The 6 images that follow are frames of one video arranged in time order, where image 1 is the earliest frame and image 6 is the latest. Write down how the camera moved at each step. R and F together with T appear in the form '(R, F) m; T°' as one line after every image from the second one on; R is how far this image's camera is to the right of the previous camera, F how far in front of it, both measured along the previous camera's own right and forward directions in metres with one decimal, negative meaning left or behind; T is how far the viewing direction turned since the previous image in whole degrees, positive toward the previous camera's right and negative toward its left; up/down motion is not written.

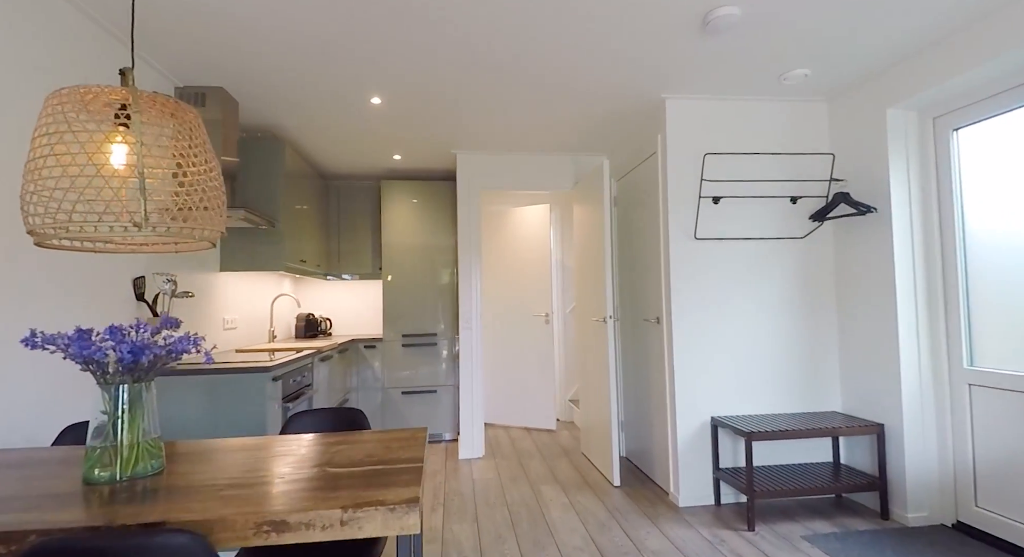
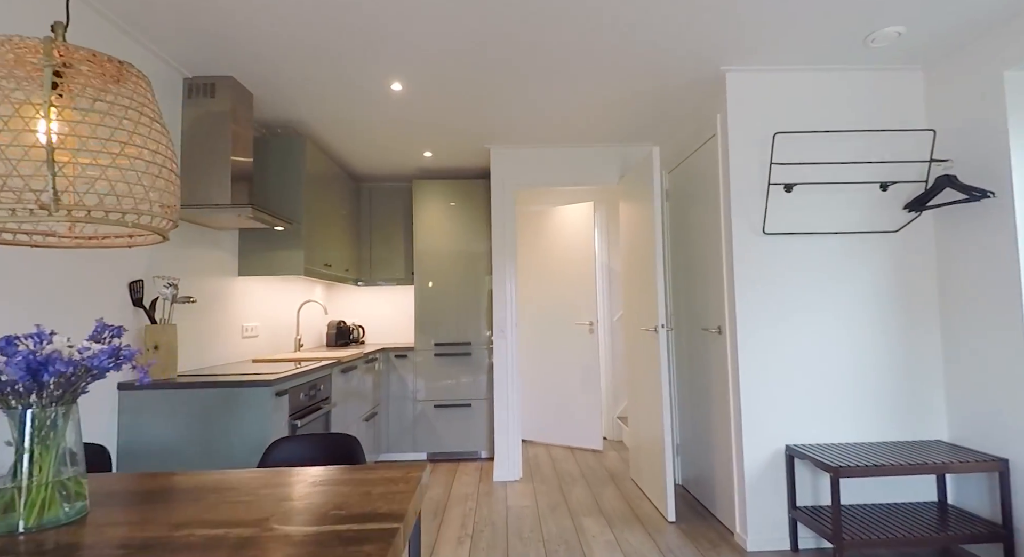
(+0.1, +0.4) m; -5°
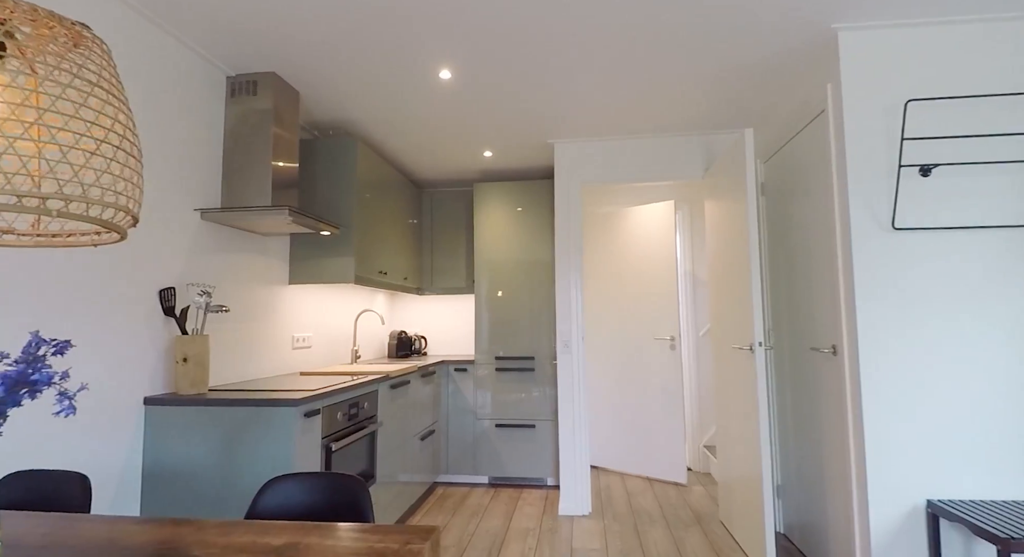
(+0.1, +0.4) m; -9°
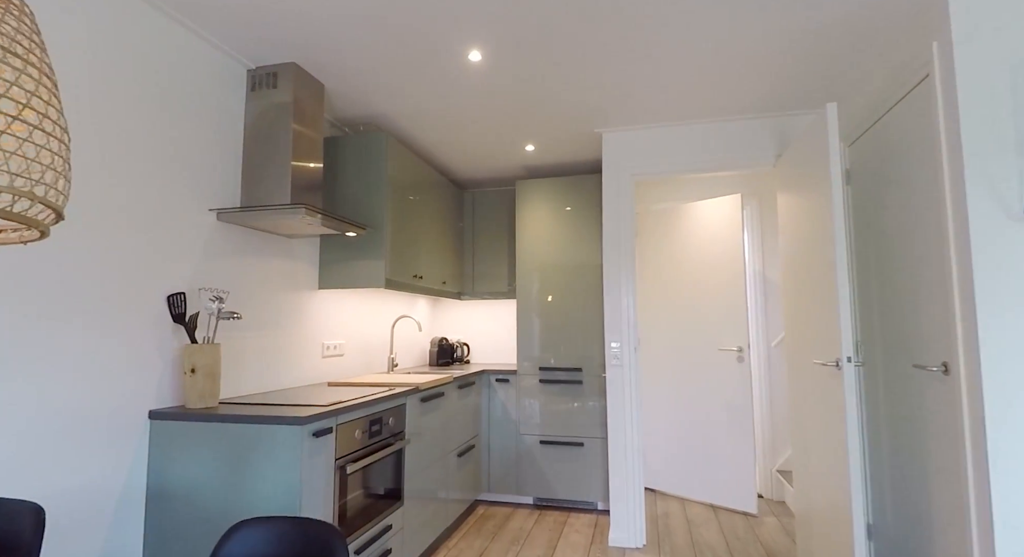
(+0.1, +0.3) m; -6°
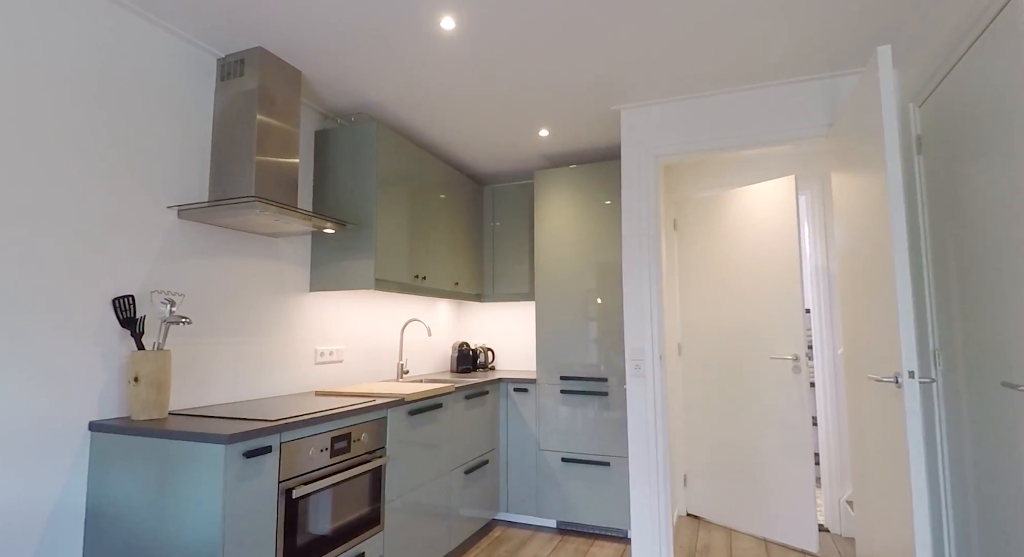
(+0.3, +0.3) m; -8°
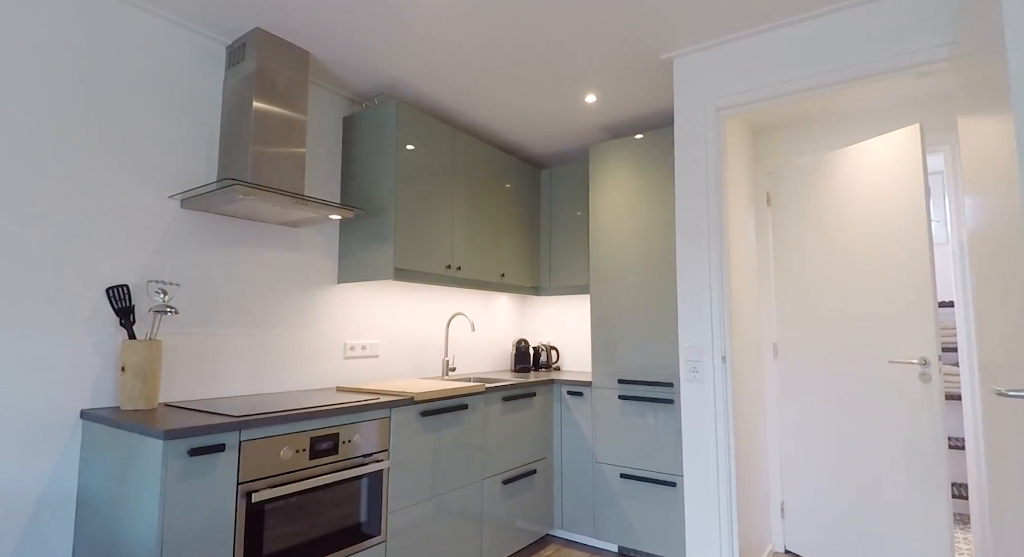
(+0.4, +0.4) m; -13°
